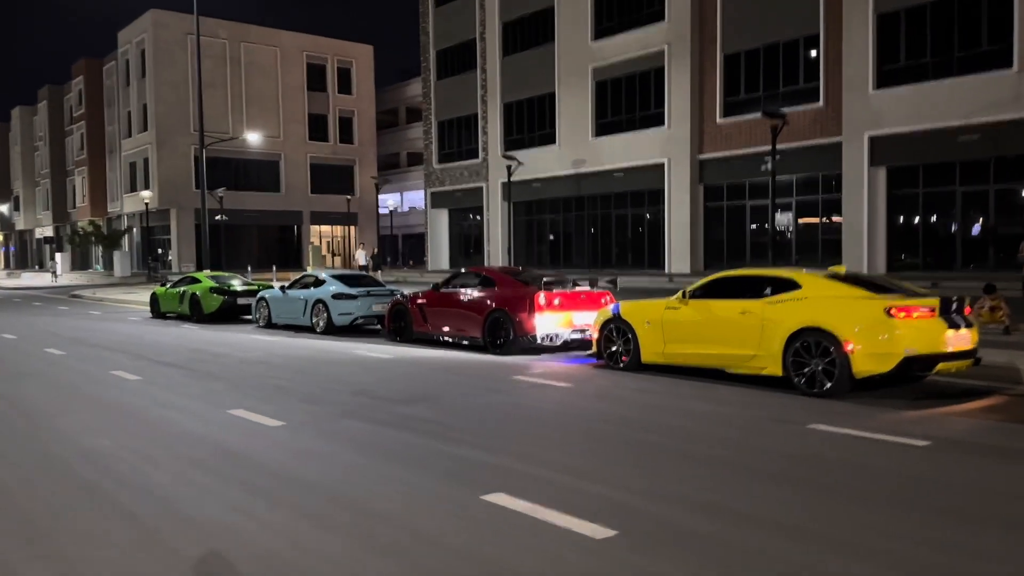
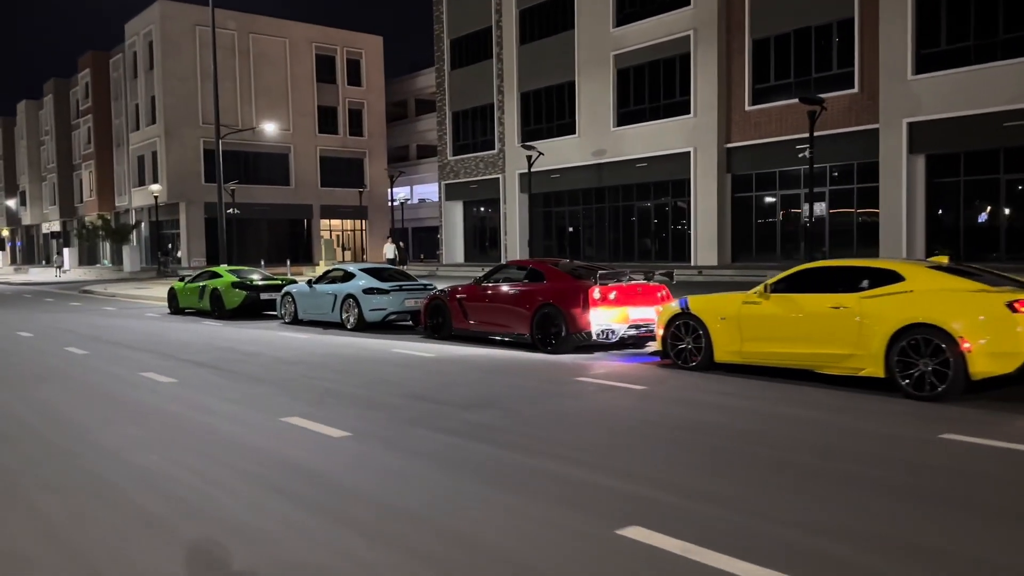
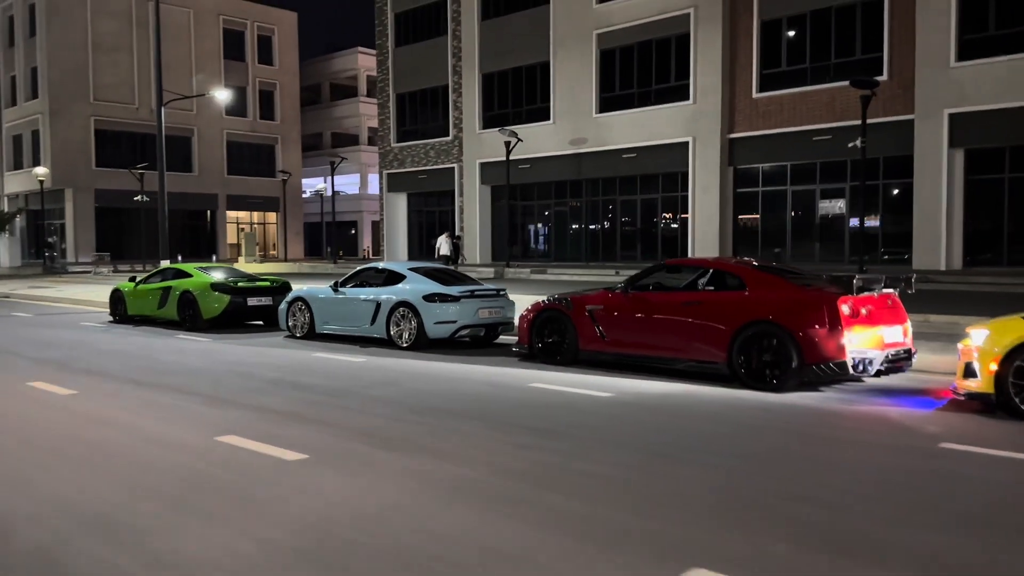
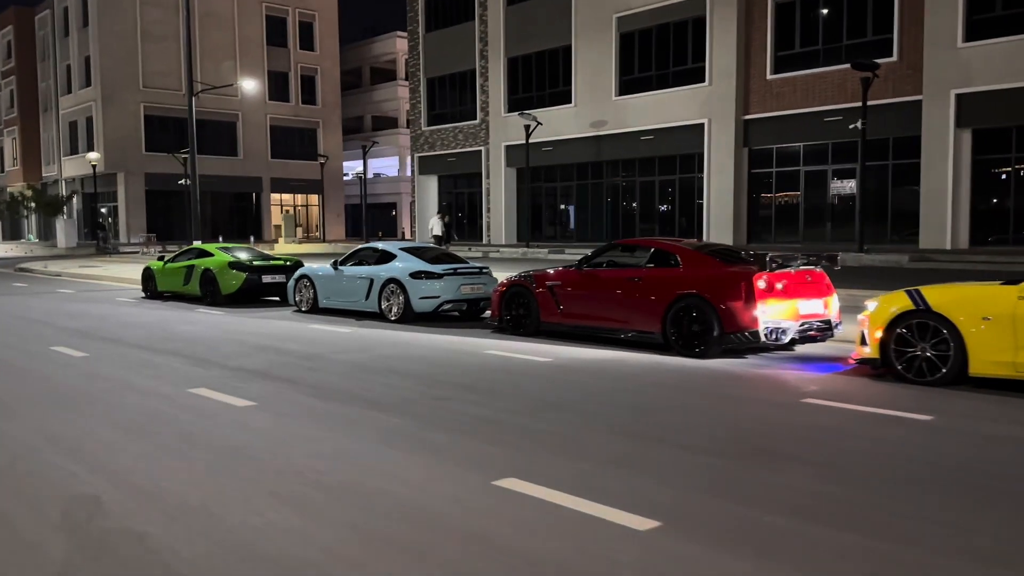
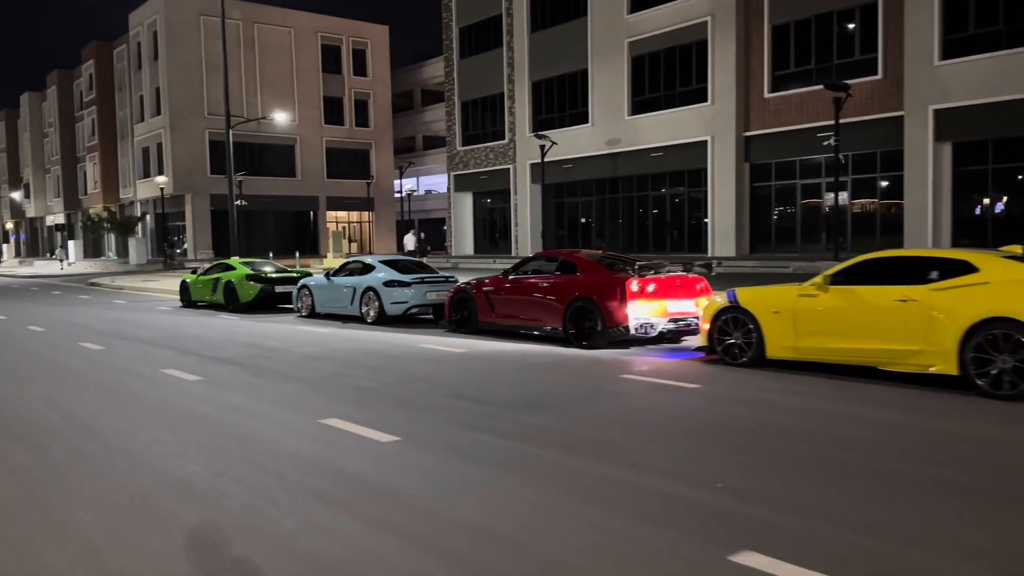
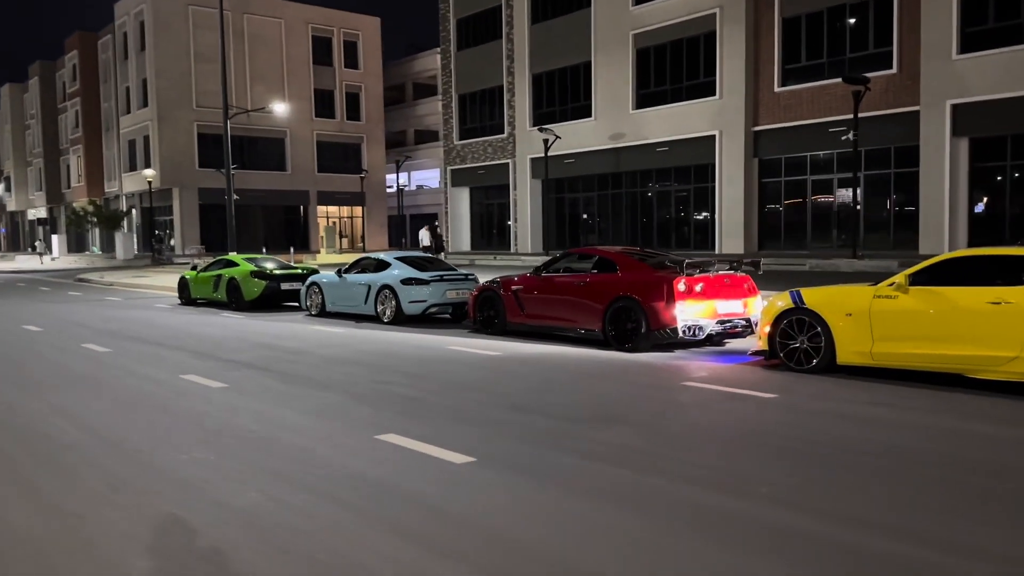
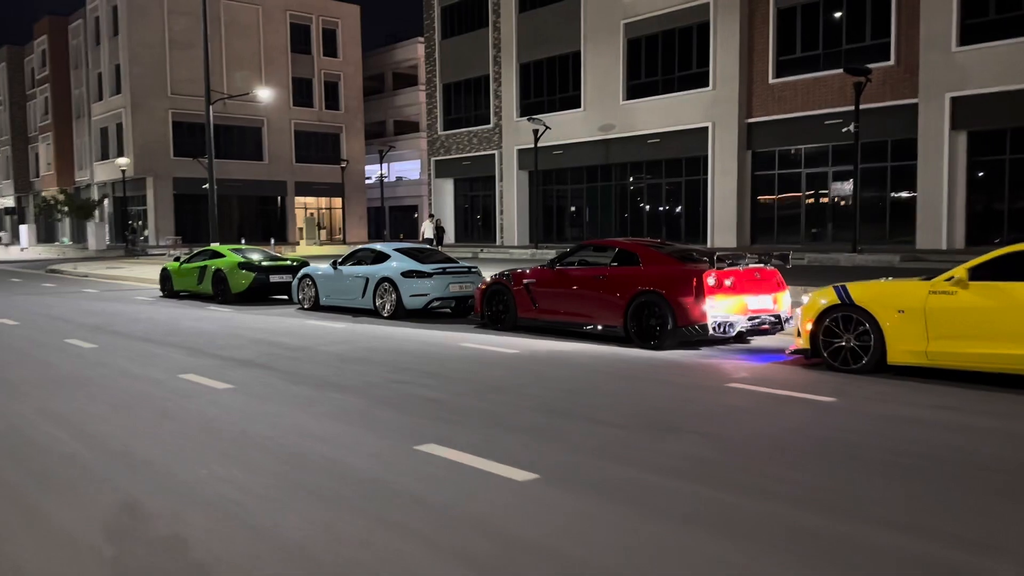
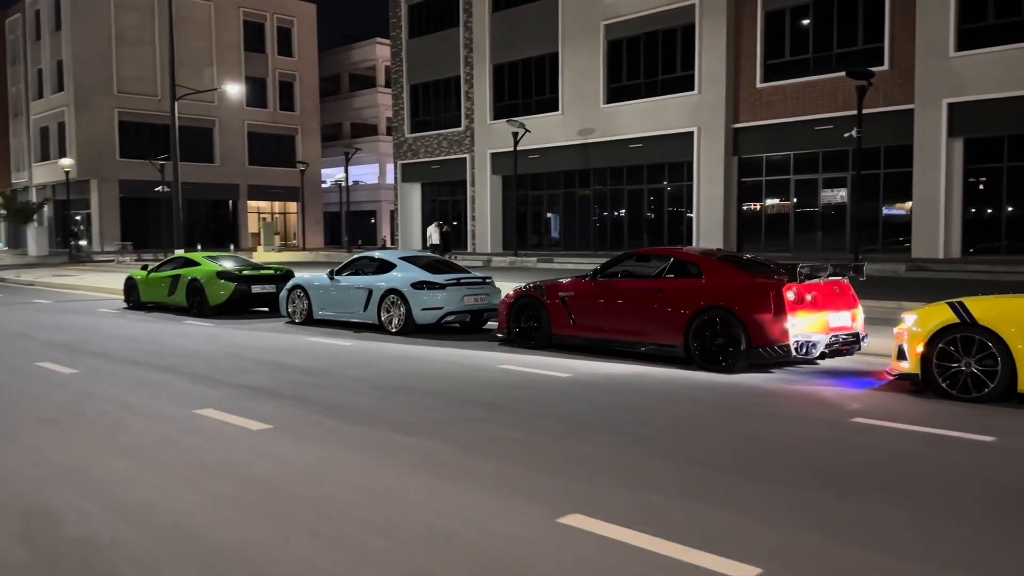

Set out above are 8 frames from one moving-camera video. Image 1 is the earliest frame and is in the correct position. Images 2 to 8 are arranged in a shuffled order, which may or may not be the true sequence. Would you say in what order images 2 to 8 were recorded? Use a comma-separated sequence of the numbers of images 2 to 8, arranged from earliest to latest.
2, 5, 6, 7, 4, 8, 3
